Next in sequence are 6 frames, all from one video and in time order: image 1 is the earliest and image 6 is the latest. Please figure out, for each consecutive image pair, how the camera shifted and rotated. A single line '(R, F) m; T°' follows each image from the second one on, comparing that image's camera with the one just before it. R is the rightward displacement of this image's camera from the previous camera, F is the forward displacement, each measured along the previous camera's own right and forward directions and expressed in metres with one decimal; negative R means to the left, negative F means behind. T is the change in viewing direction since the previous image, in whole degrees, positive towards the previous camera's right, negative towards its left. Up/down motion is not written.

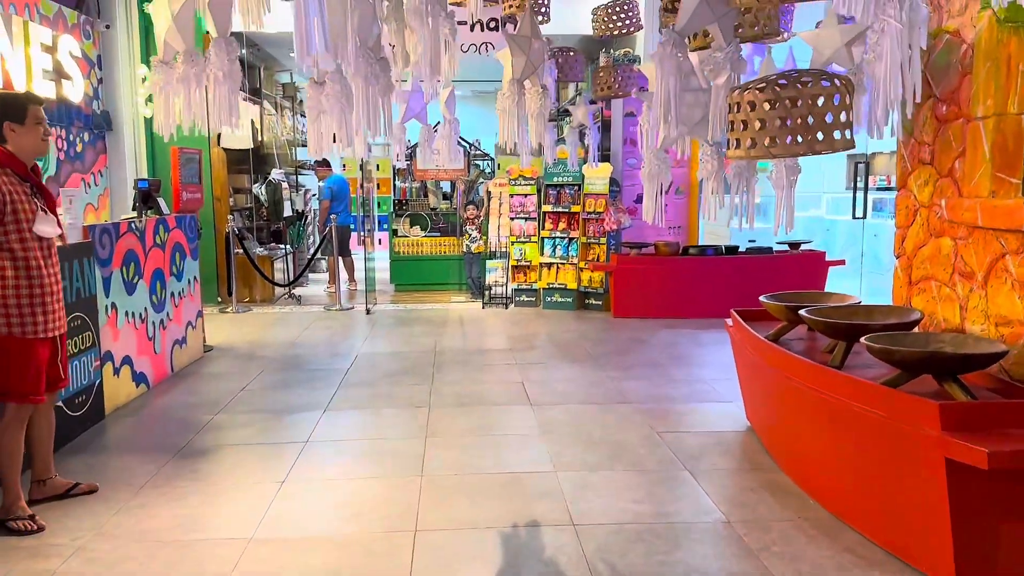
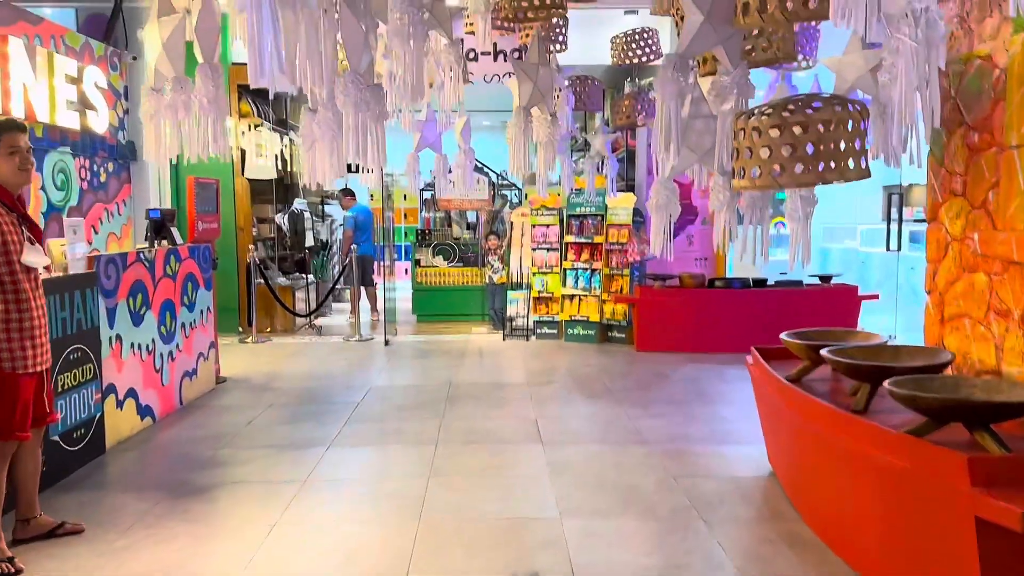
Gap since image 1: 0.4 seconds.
(+0.1, +0.1) m; -2°
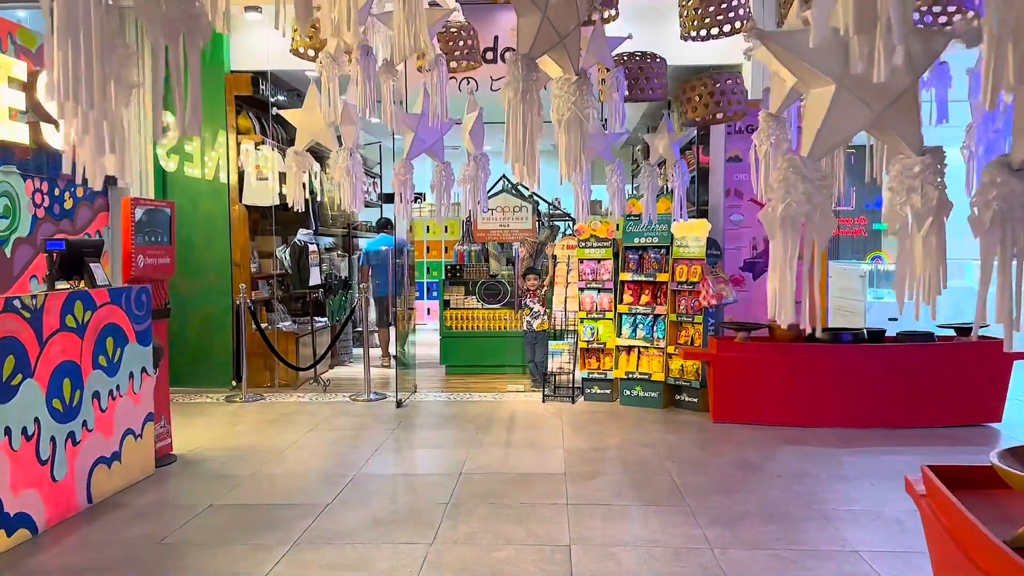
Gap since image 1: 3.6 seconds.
(+0.2, +1.4) m; -4°
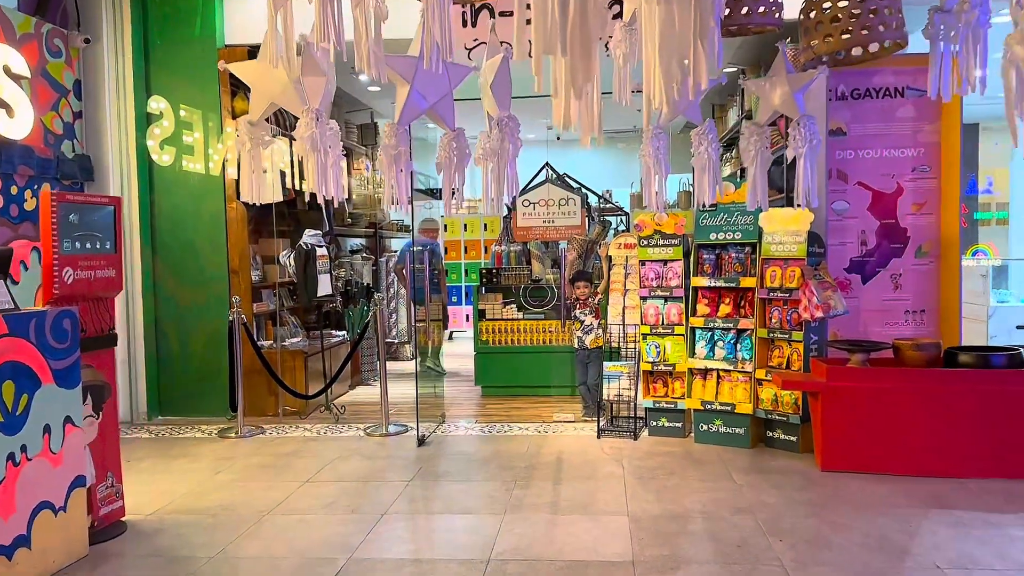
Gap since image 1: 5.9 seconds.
(0.0, +1.1) m; -3°
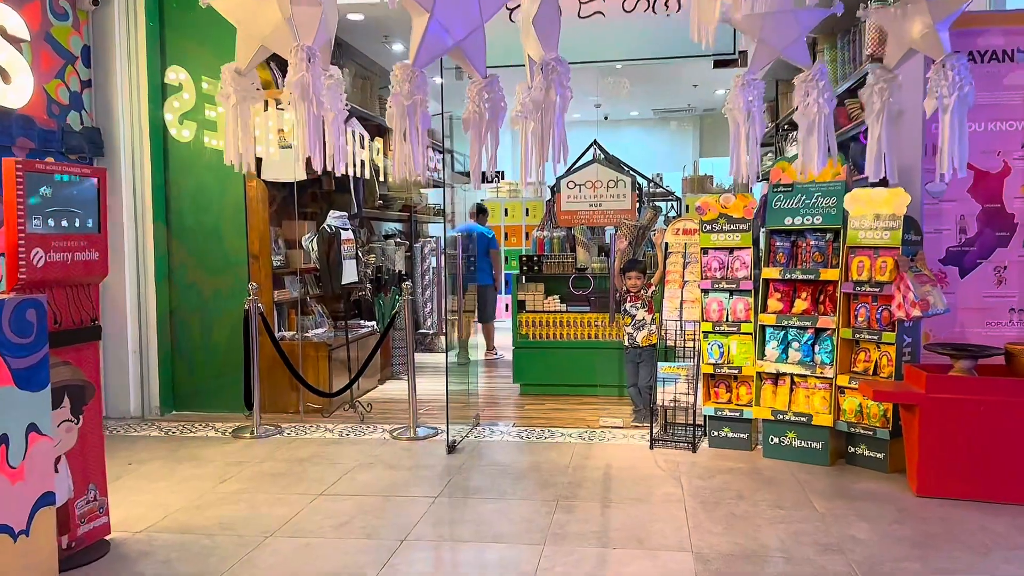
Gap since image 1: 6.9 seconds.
(0.0, +0.5) m; -3°
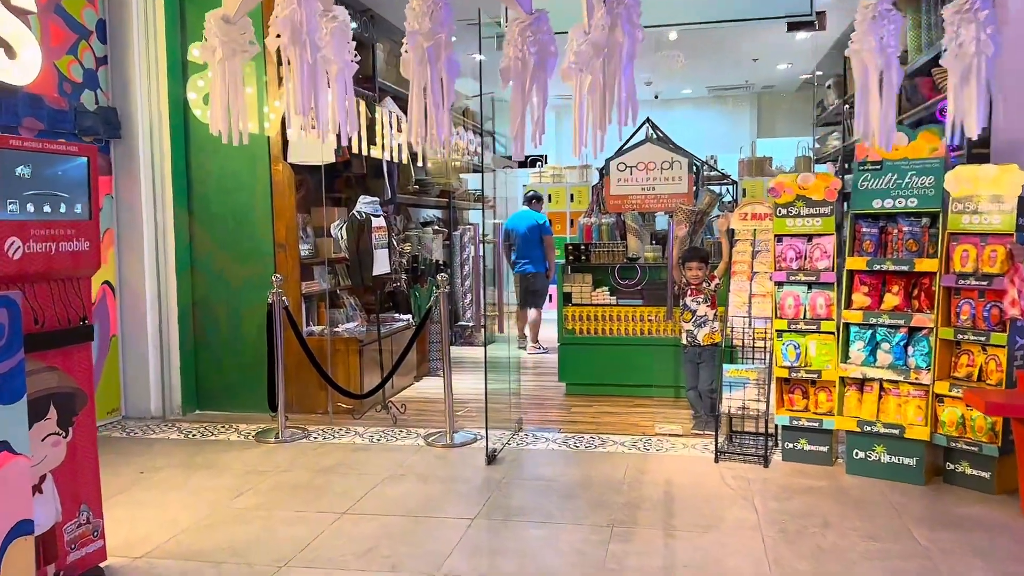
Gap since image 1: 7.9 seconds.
(0.0, +0.4) m; -3°
